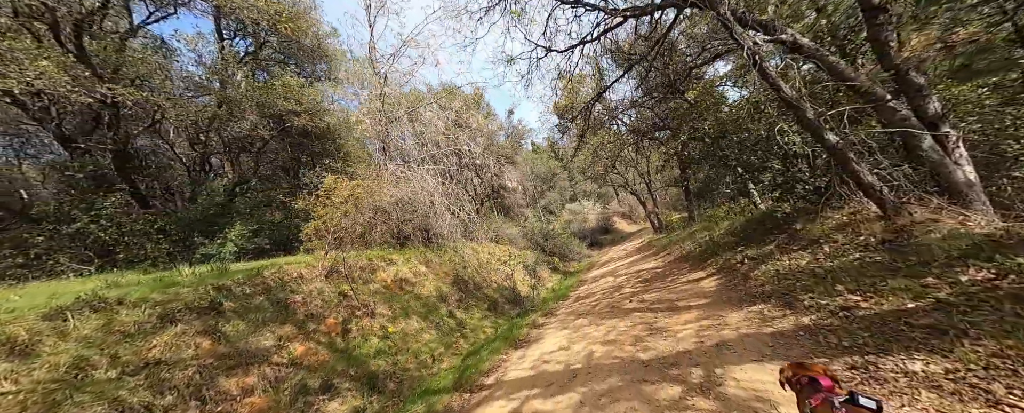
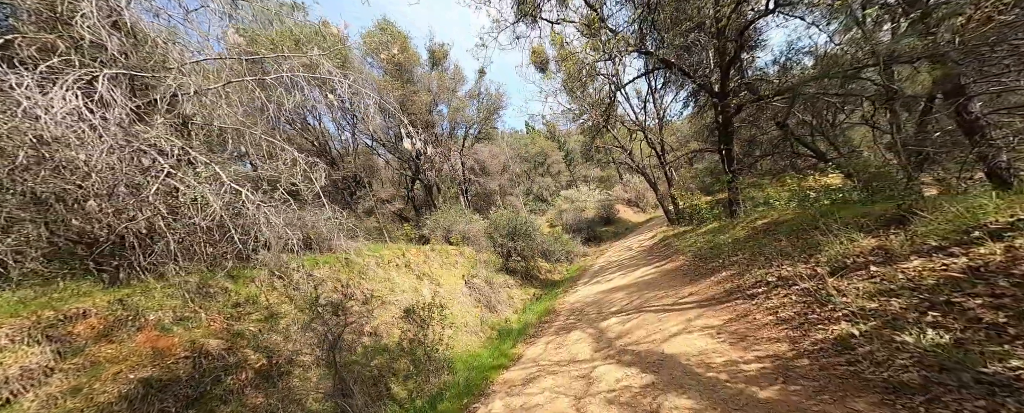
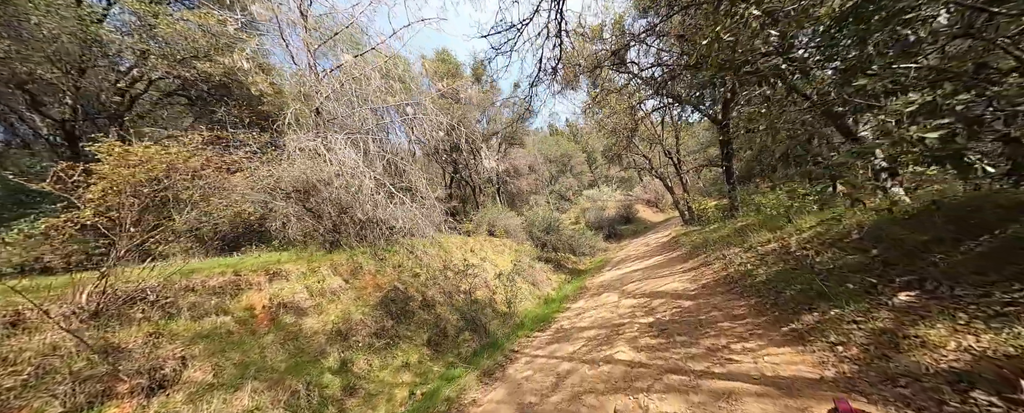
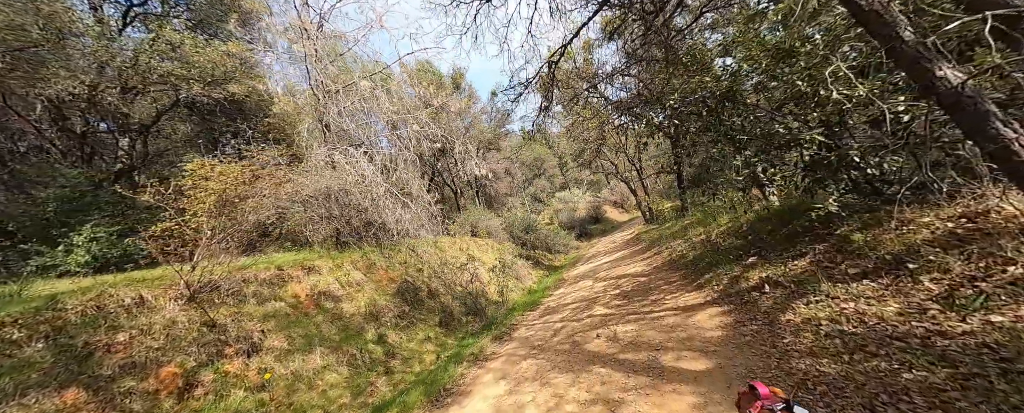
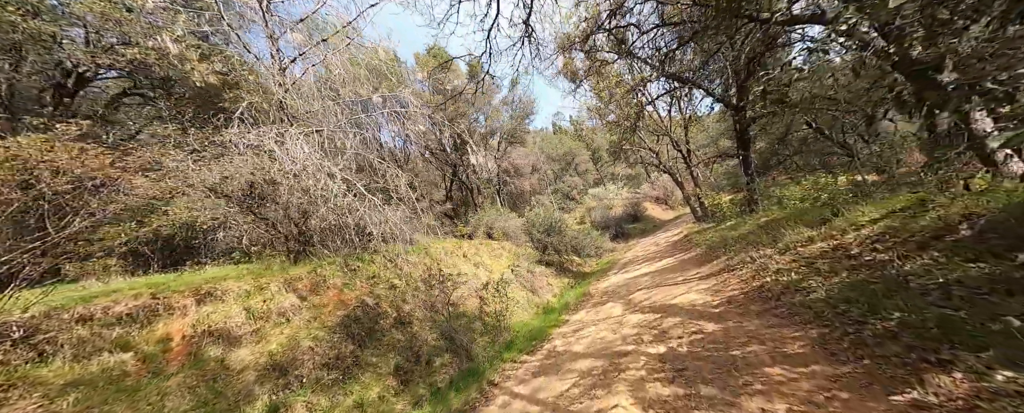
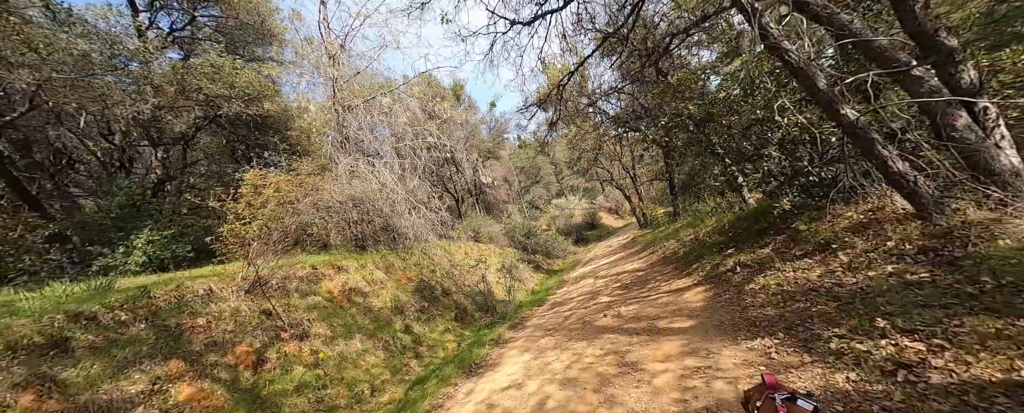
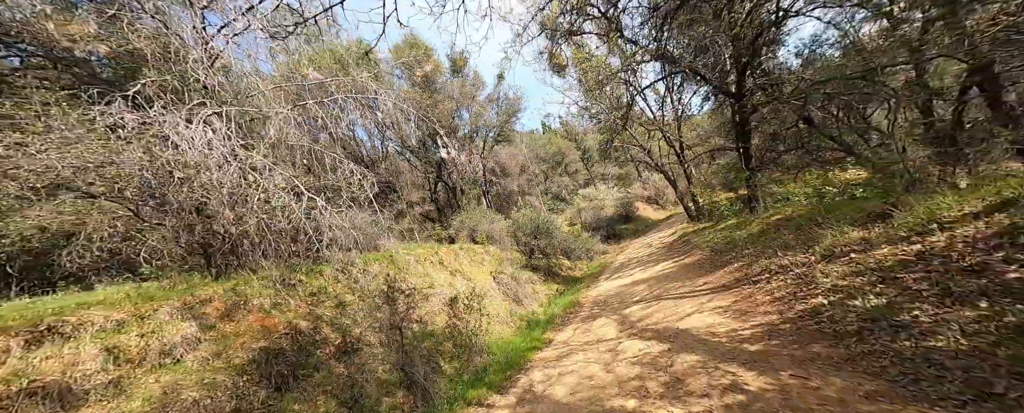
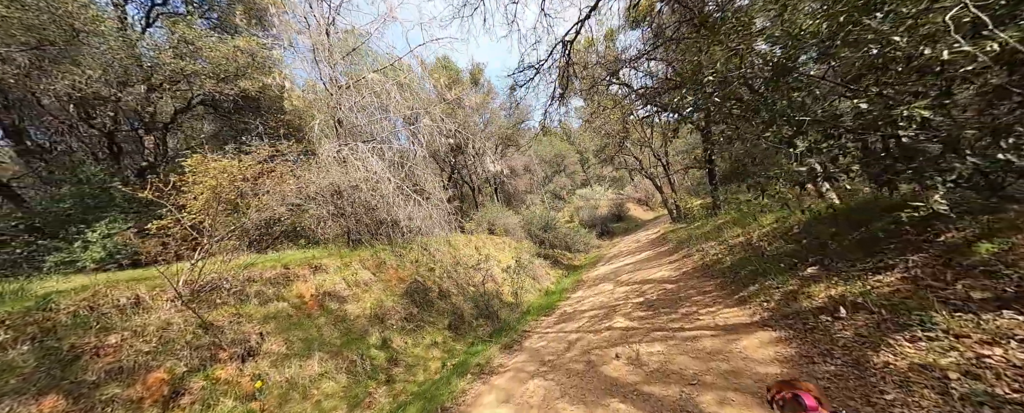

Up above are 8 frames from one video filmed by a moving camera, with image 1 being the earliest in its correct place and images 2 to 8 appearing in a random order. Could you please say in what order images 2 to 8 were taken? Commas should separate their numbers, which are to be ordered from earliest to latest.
6, 4, 8, 3, 5, 7, 2
